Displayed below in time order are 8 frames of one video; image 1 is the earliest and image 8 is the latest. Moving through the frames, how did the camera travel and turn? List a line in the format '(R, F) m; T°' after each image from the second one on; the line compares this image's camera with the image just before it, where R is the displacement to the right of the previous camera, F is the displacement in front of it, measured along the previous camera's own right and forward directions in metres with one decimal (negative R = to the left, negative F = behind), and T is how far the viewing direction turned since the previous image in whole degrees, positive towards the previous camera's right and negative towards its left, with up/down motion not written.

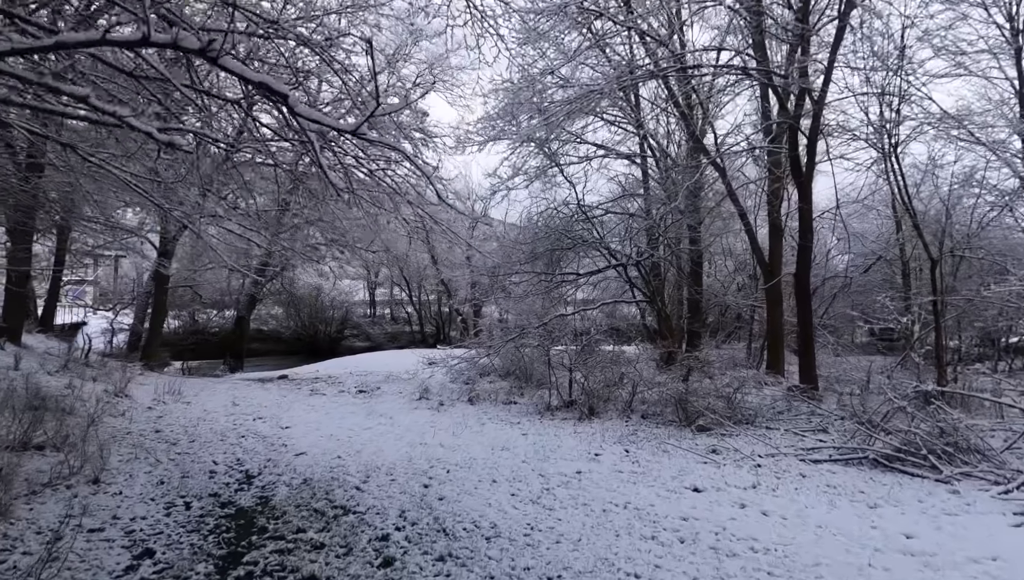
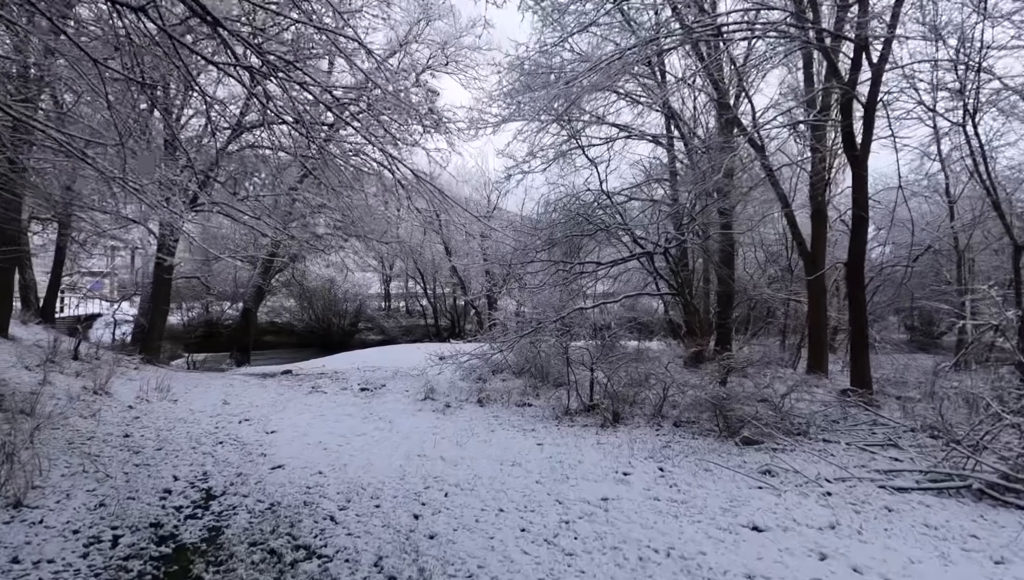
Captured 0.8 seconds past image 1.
(0.0, +0.9) m; -2°
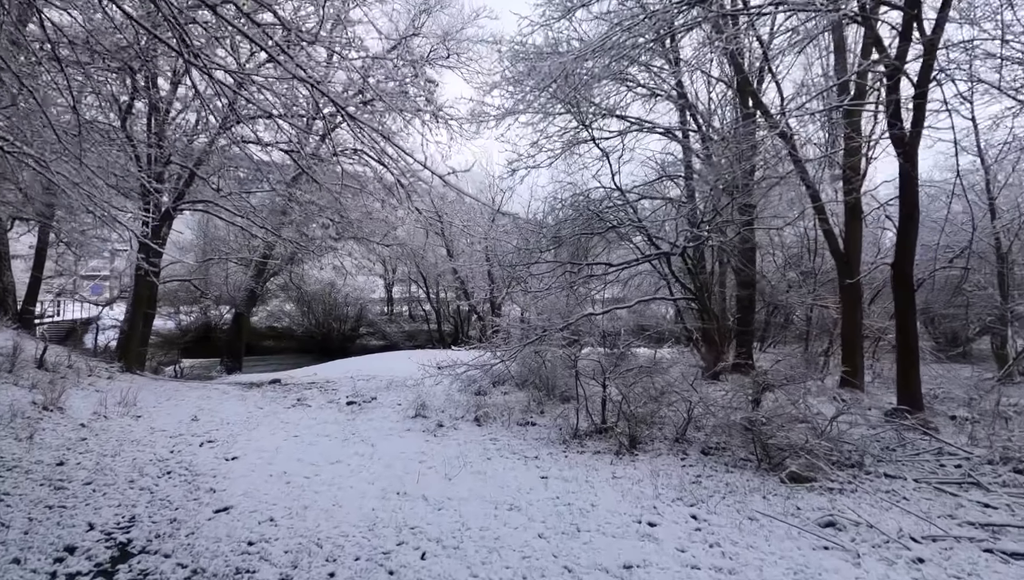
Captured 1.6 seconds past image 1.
(+0.1, +0.9) m; -1°
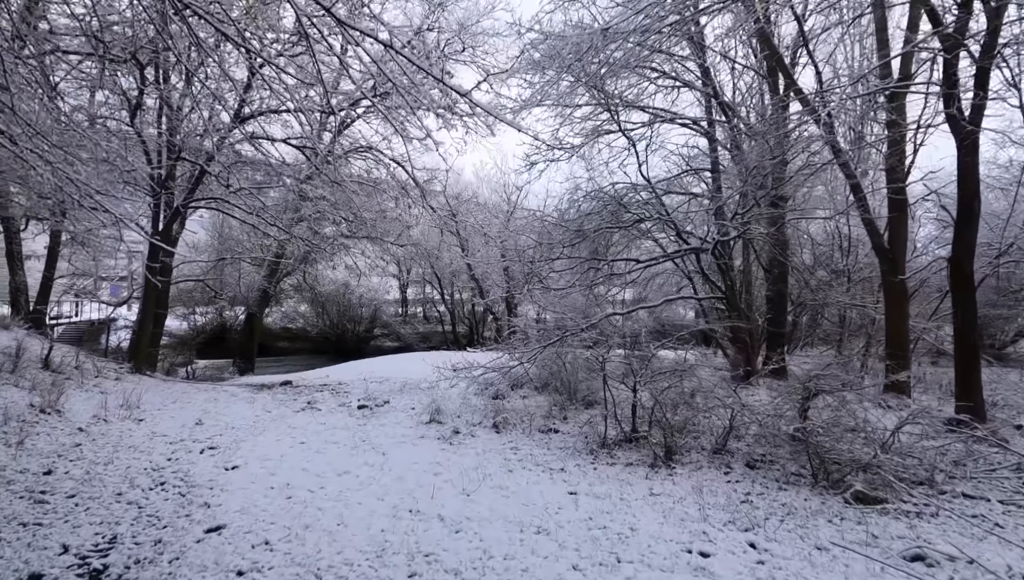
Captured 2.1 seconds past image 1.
(-0.1, +0.5) m; -2°
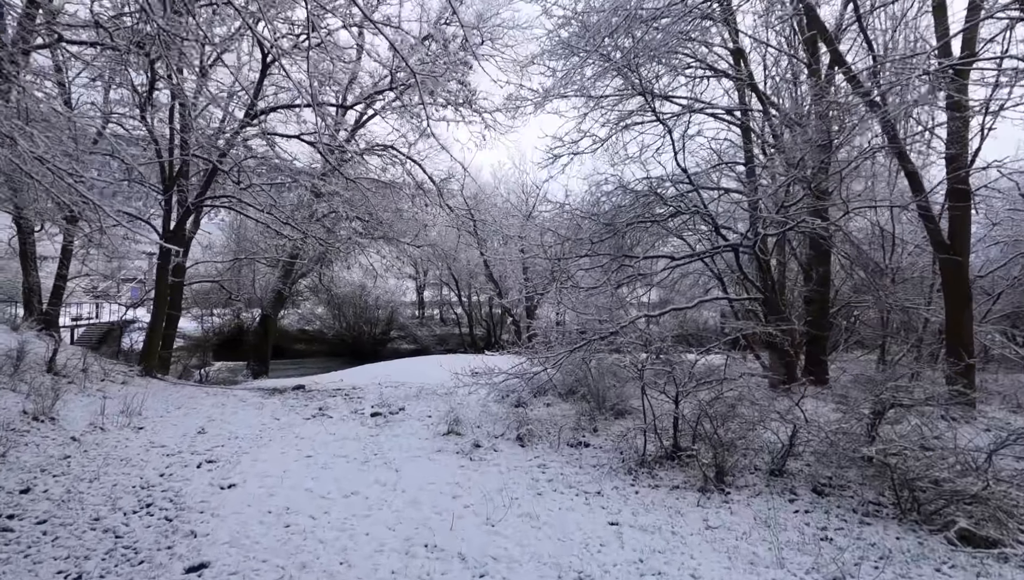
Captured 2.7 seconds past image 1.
(-0.1, +0.6) m; -2°
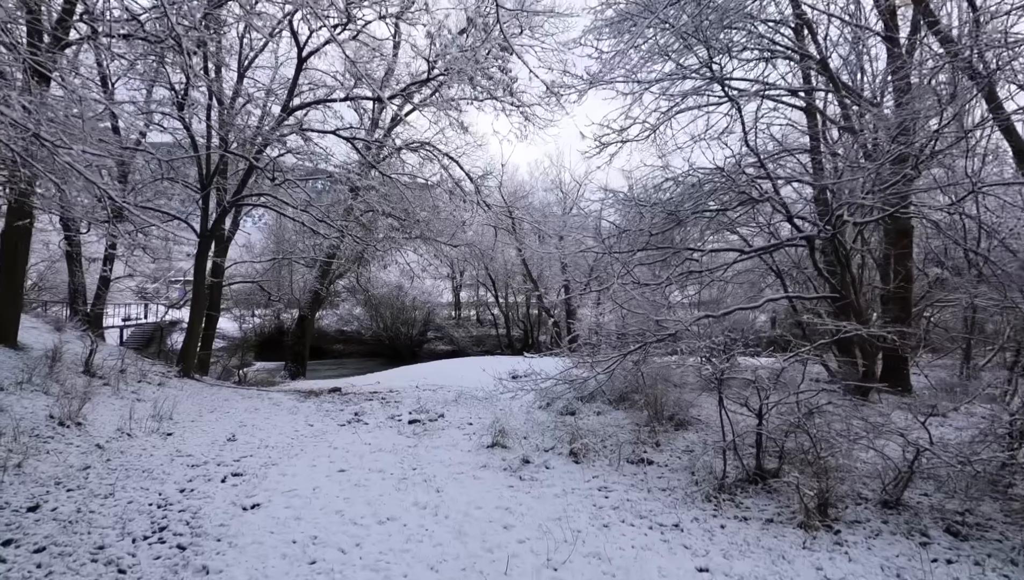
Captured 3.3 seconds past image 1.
(-0.2, +0.6) m; -4°
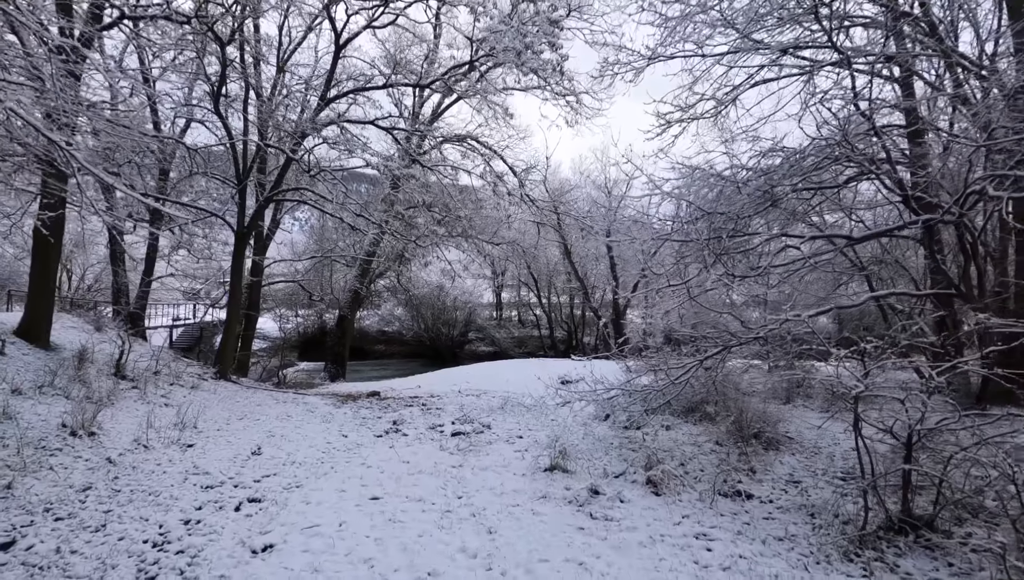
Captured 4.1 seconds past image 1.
(-0.2, +0.9) m; -4°
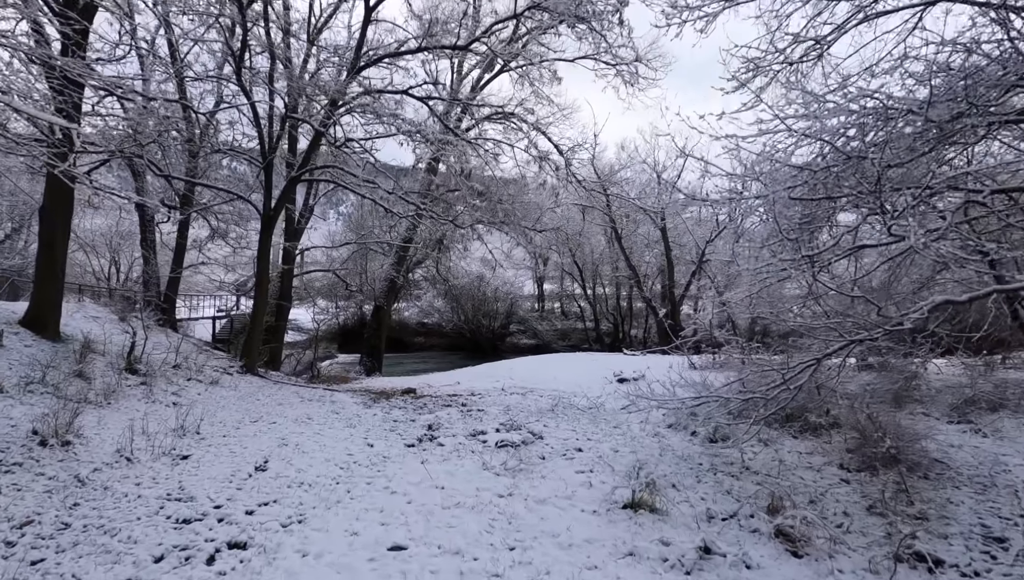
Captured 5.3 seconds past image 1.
(-0.2, +1.2) m; -4°
